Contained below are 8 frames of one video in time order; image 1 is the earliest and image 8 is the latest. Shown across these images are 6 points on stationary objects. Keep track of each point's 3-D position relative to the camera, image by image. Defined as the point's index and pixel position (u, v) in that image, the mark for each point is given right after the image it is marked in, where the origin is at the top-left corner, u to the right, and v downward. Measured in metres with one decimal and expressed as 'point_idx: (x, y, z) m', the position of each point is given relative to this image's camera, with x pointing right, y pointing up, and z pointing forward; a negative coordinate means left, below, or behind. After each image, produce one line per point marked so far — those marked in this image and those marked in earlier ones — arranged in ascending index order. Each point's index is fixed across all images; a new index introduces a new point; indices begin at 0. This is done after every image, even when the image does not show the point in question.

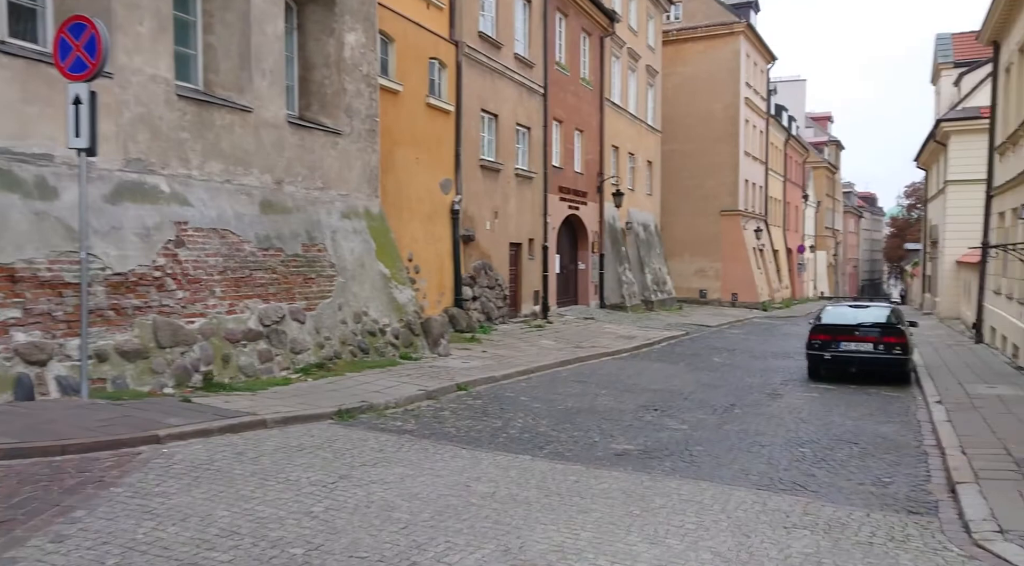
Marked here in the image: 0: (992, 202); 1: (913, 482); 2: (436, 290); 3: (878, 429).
0: (+12.1, +2.1, +19.6) m
1: (+3.5, -1.7, +6.8) m
2: (-1.7, -0.2, +17.6) m
3: (+4.4, -1.7, +9.2) m
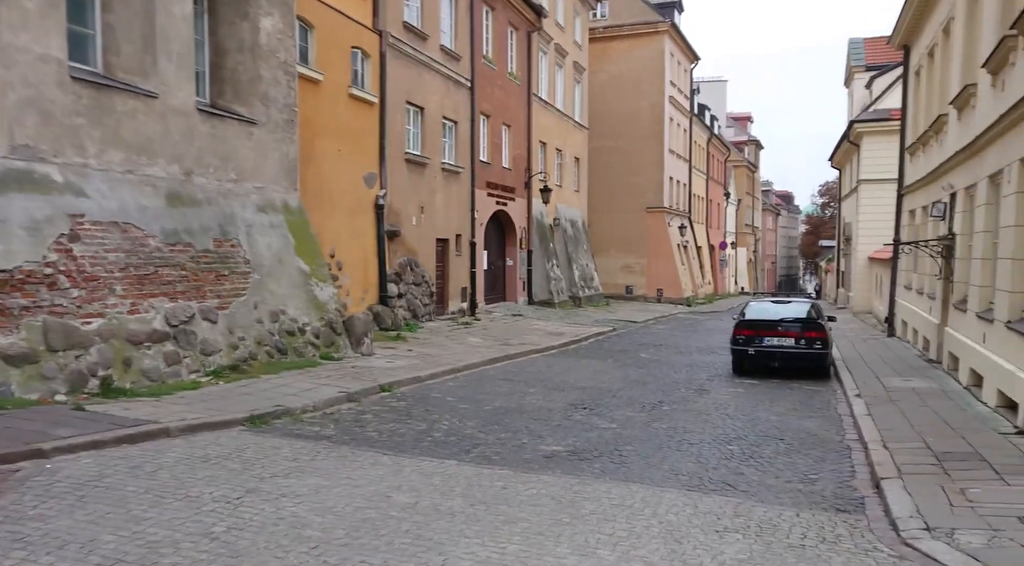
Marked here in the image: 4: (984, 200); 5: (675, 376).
0: (+10.2, +2.2, +20.3) m
1: (+2.8, -1.7, +6.8) m
2: (-3.4, -0.1, +17.1) m
3: (+3.5, -1.7, +9.3) m
4: (+6.8, +1.2, +11.2) m
5: (+2.9, -1.7, +13.7) m
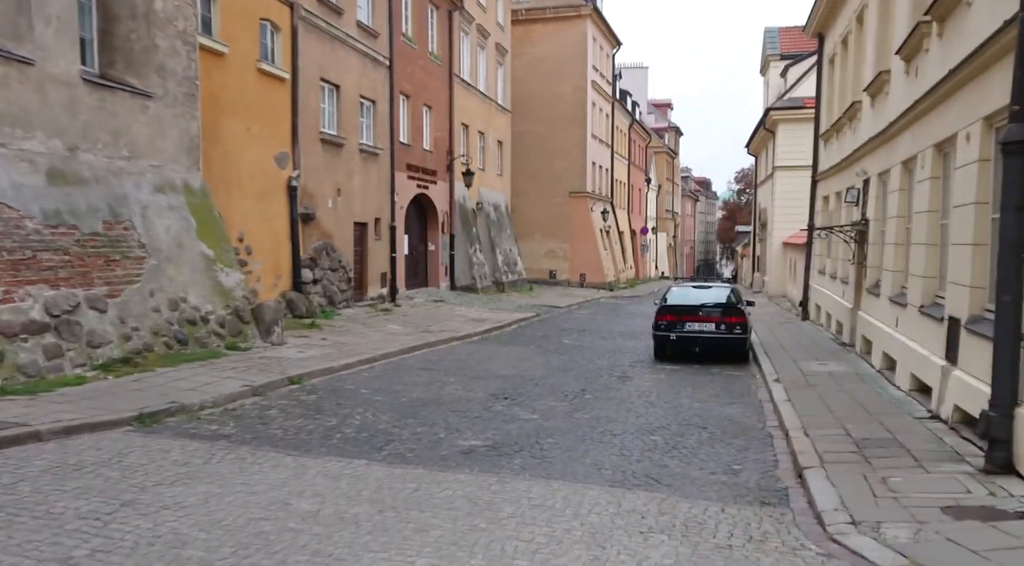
0: (+8.2, +2.6, +20.8) m
1: (+2.1, -1.6, +6.6) m
2: (-5.0, +0.2, +16.3) m
3: (+2.5, -1.5, +9.2) m
4: (+5.6, +1.4, +11.4) m
5: (+1.5, -1.4, +13.5) m
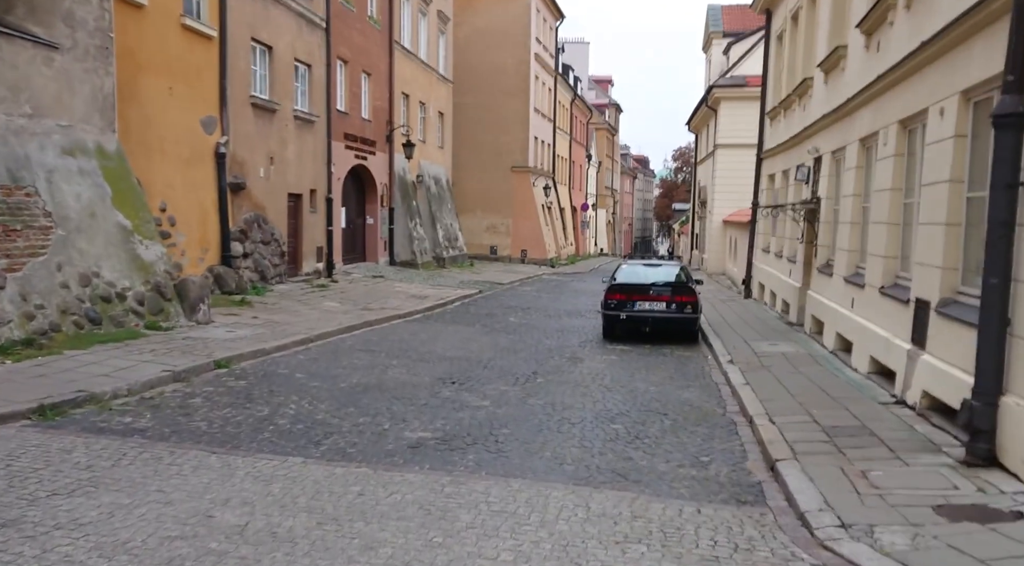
0: (+6.7, +3.2, +20.7) m
1: (+1.8, -1.4, +6.2) m
2: (-6.2, +0.7, +15.2) m
3: (+1.9, -1.3, +8.8) m
4: (+4.9, +1.7, +11.2) m
5: (+0.6, -1.0, +13.0) m
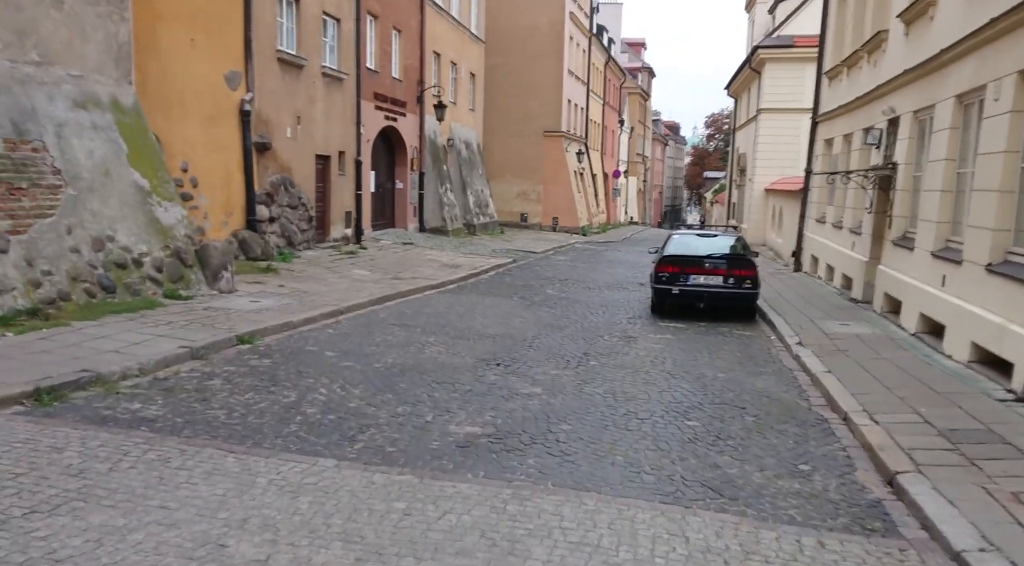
0: (+7.6, +3.9, +19.3) m
1: (+2.2, -1.3, +5.3) m
2: (-5.4, +1.4, +14.4) m
3: (+2.5, -1.0, +7.8) m
4: (+5.5, +2.0, +10.0) m
5: (+1.2, -0.5, +12.1) m
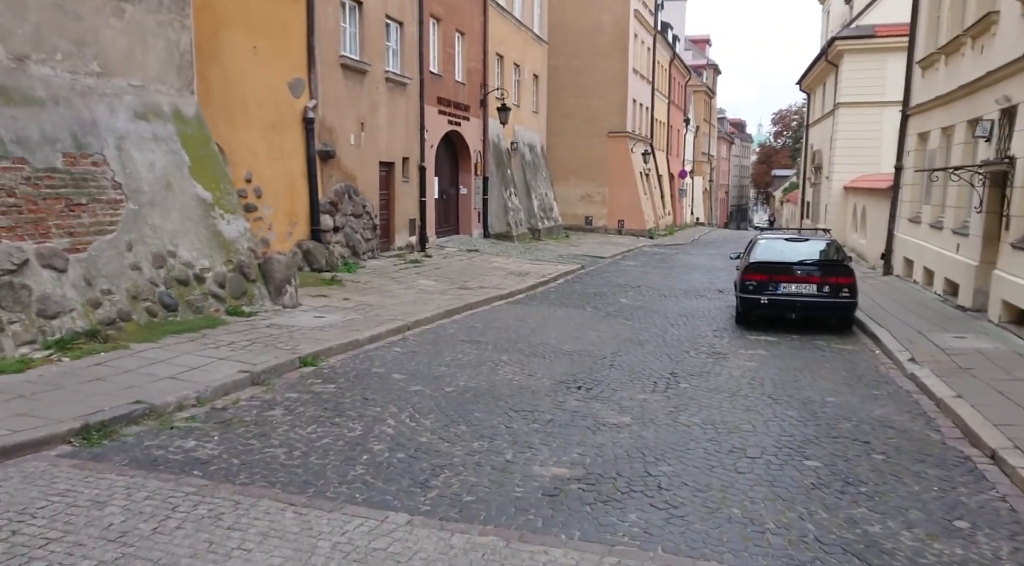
0: (+9.2, +3.7, +18.0) m
1: (+2.8, -1.4, +4.4) m
2: (-4.1, +1.2, +14.1) m
3: (+3.2, -1.1, +6.9) m
4: (+6.4, +1.9, +8.8) m
5: (+2.3, -0.7, +11.2) m
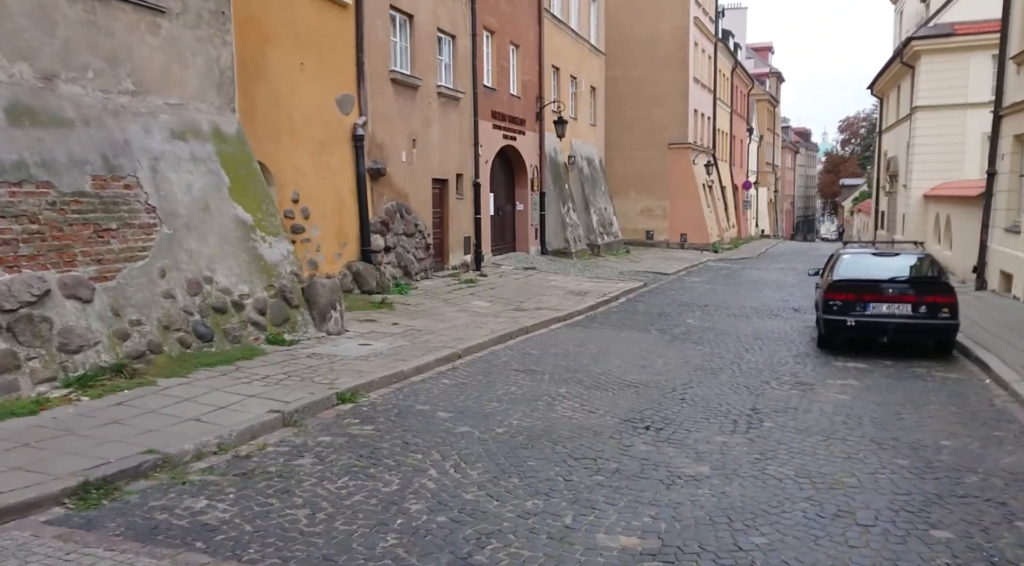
0: (+10.5, +3.4, +16.5) m
1: (+3.0, -1.5, +3.3) m
2: (-3.1, +0.8, +13.6) m
3: (+3.7, -1.3, +5.8) m
4: (+7.0, +1.7, +7.5) m
5: (+3.1, -1.0, +10.2) m
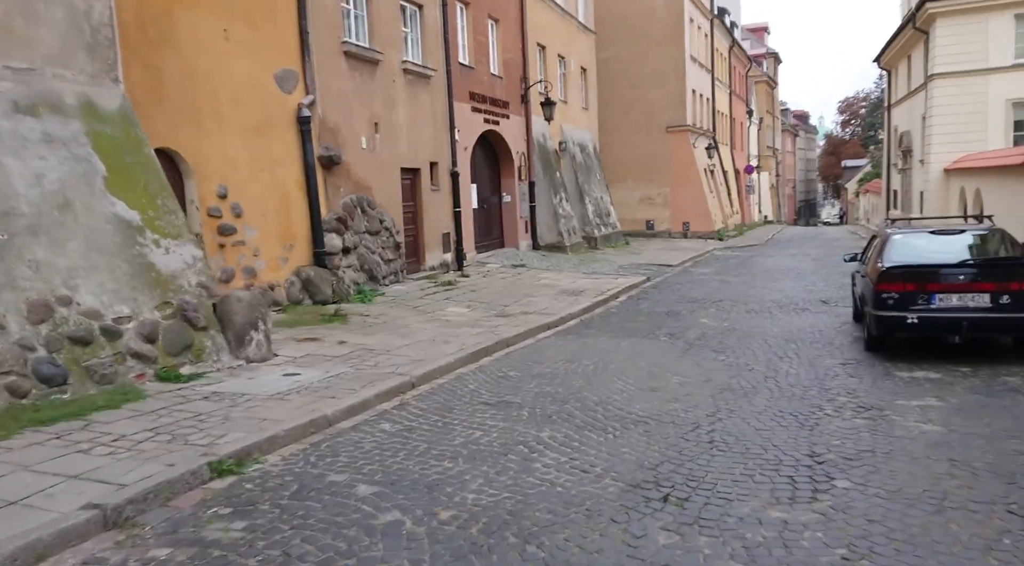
0: (+10.0, +3.8, +14.3) m
1: (+2.8, -1.5, +1.2) m
2: (-3.4, +0.6, +11.4) m
3: (+3.4, -1.2, +3.7) m
4: (+6.6, +2.0, +5.3) m
5: (+2.8, -0.9, +8.0) m
